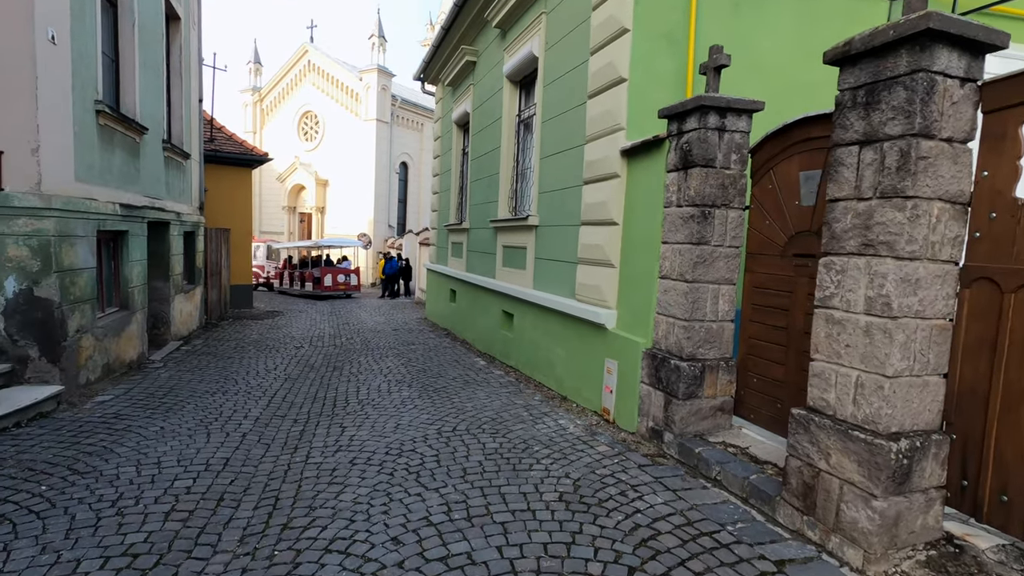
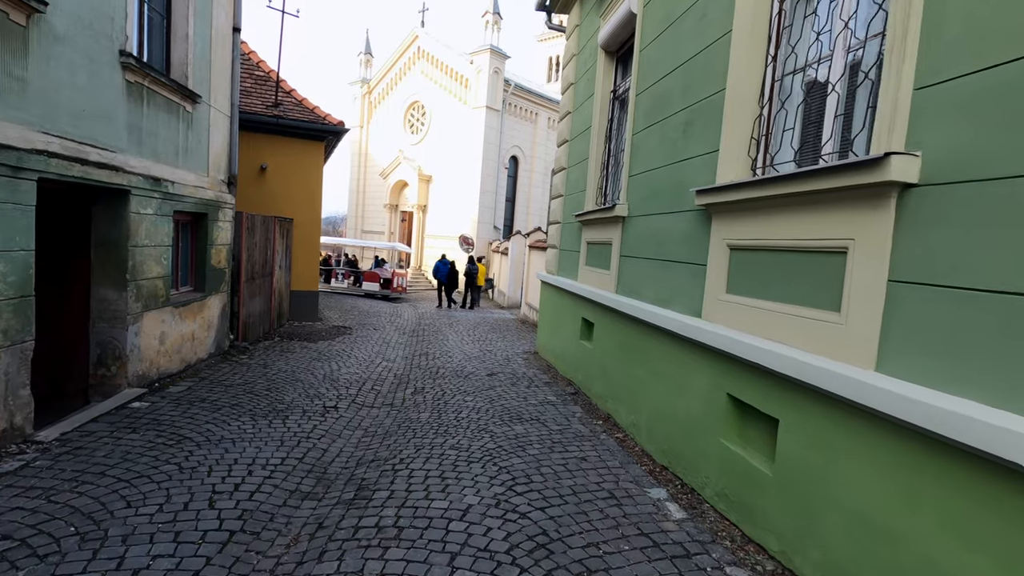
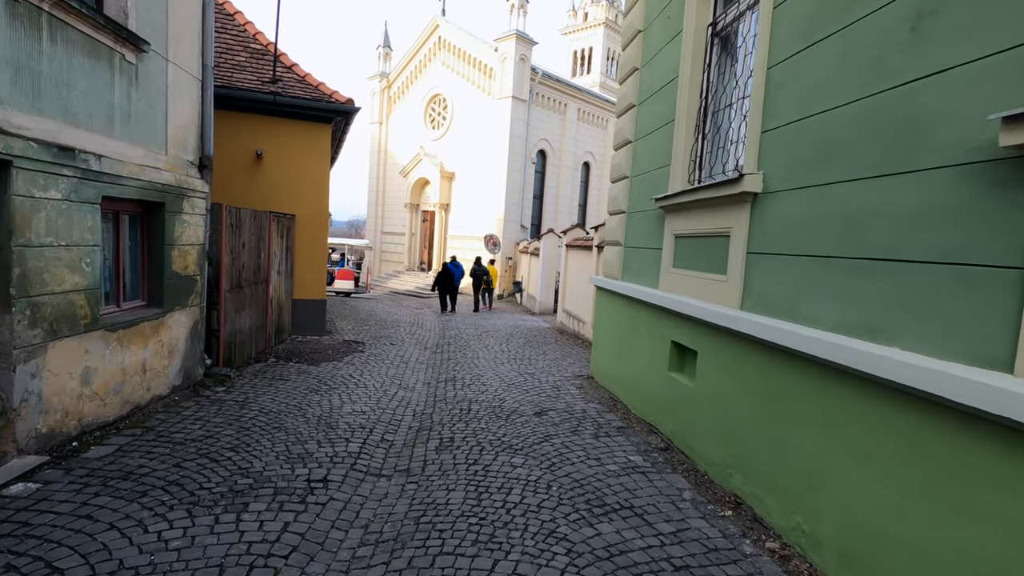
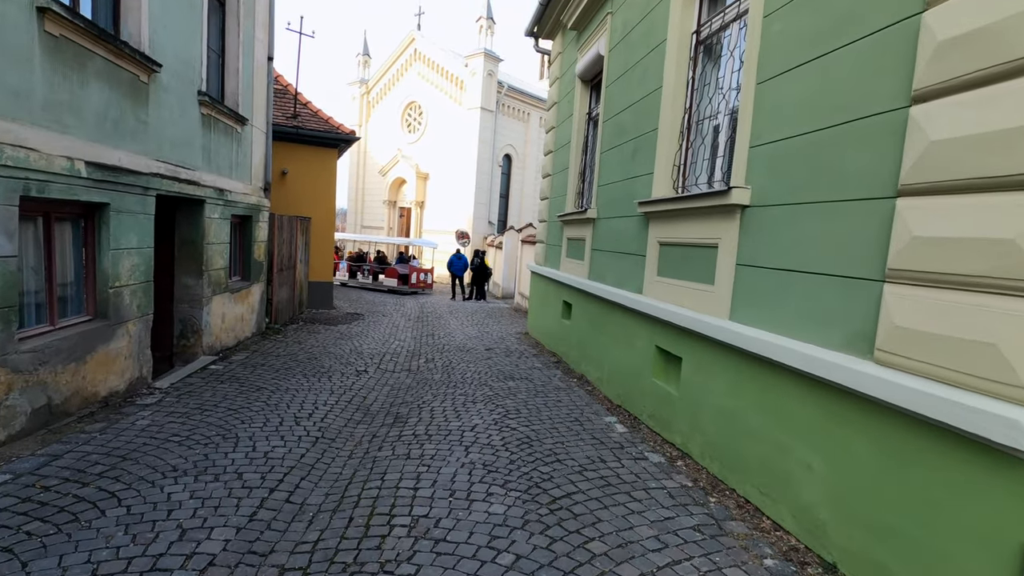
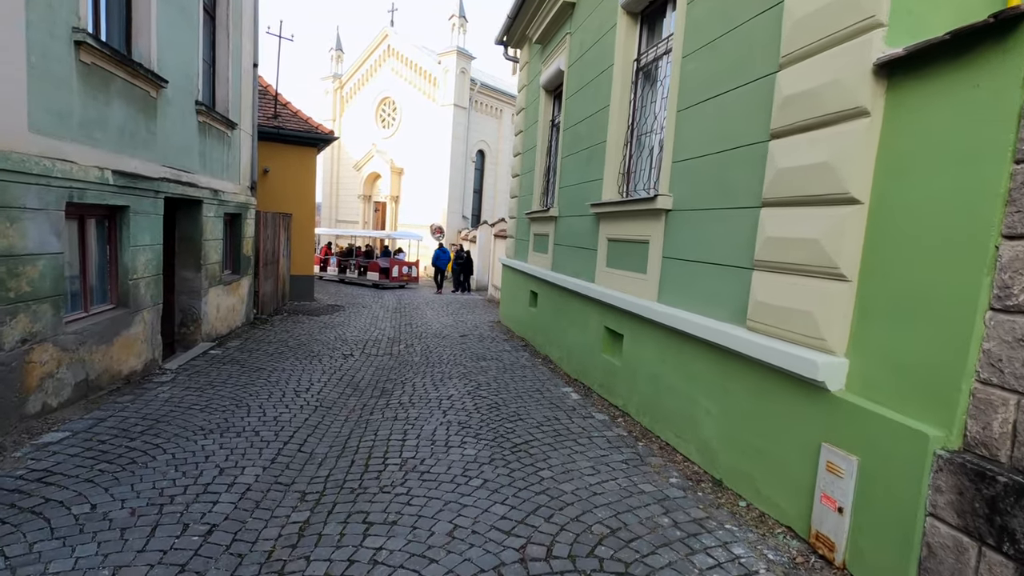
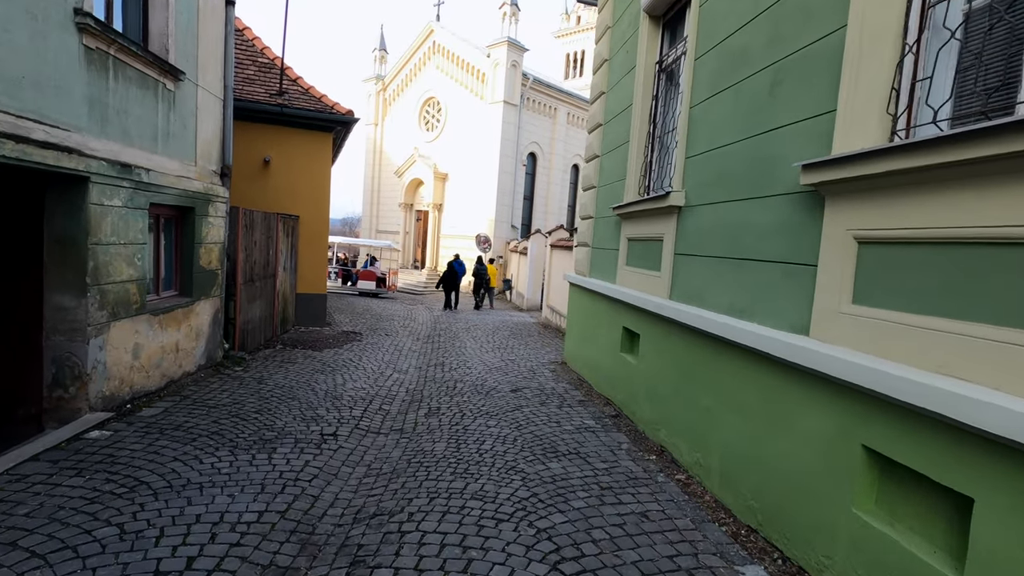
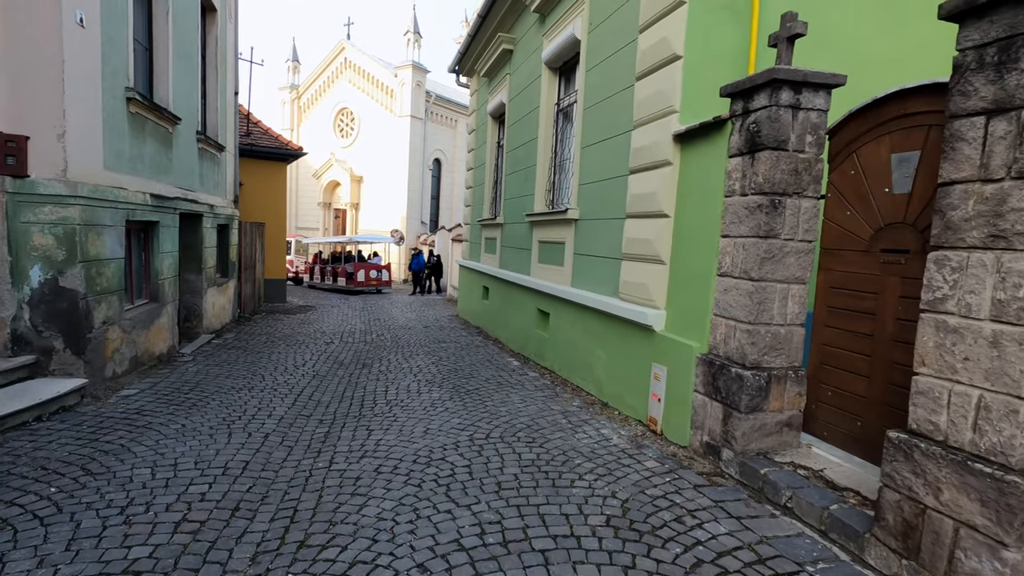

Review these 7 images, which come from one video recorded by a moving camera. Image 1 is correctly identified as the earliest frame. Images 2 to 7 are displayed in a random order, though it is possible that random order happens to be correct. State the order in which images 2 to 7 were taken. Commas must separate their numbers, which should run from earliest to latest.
7, 5, 4, 2, 6, 3
